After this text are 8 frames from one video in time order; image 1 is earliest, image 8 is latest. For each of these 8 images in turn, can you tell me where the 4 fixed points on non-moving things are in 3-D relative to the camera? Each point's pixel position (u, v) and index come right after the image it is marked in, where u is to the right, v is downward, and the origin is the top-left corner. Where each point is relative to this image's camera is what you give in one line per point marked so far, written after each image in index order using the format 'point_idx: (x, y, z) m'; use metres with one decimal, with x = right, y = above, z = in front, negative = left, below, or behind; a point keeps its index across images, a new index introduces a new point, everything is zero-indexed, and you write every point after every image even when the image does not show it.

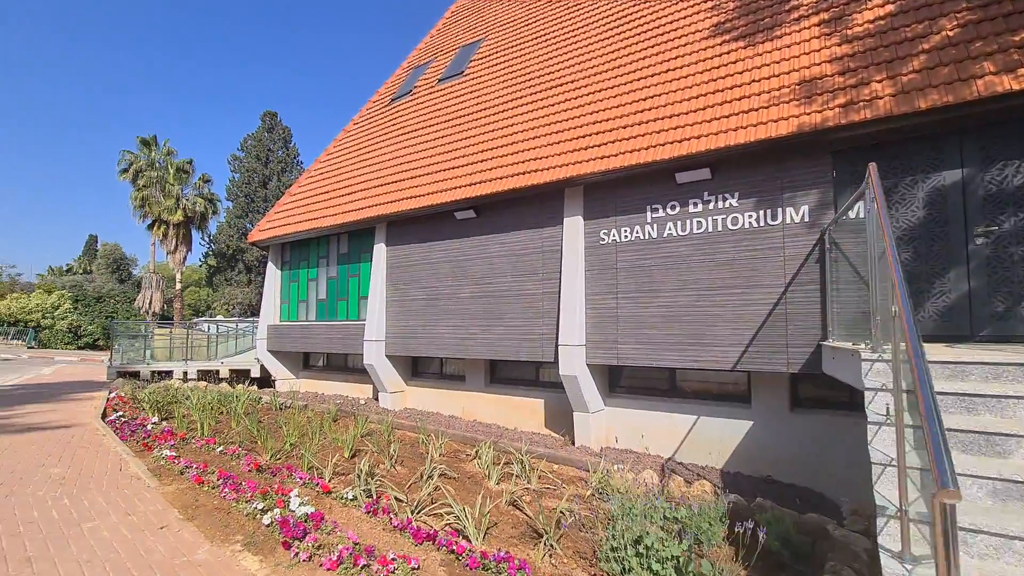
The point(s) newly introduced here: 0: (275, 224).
0: (-6.5, +1.8, +13.7) m
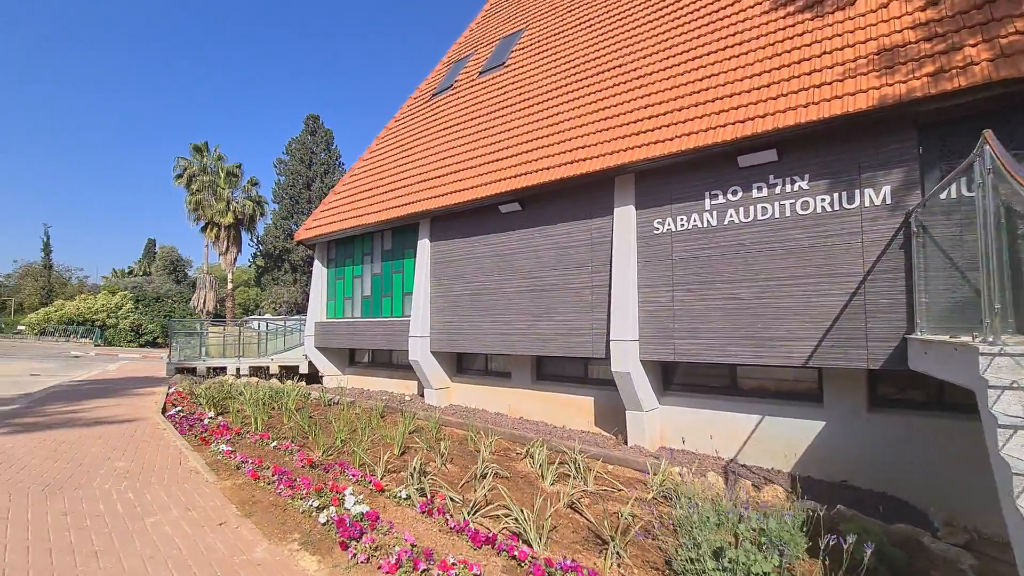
0: (-5.3, +1.9, +13.9) m
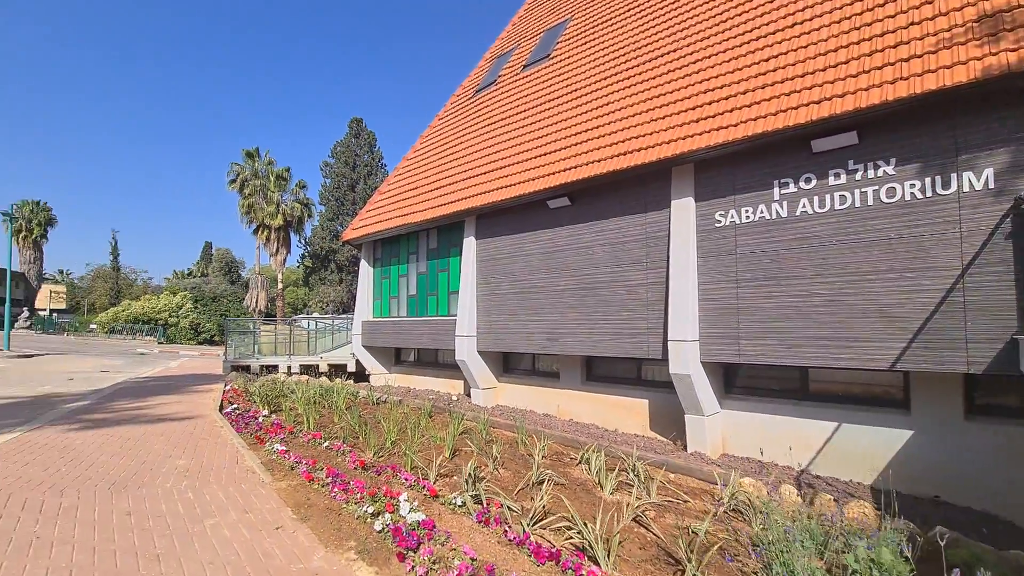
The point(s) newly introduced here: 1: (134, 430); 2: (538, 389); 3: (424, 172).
0: (-4.1, +1.9, +14.0) m
1: (-5.8, -2.2, +7.5) m
2: (+0.5, -2.1, +10.4) m
3: (-2.3, +3.1, +13.3) m
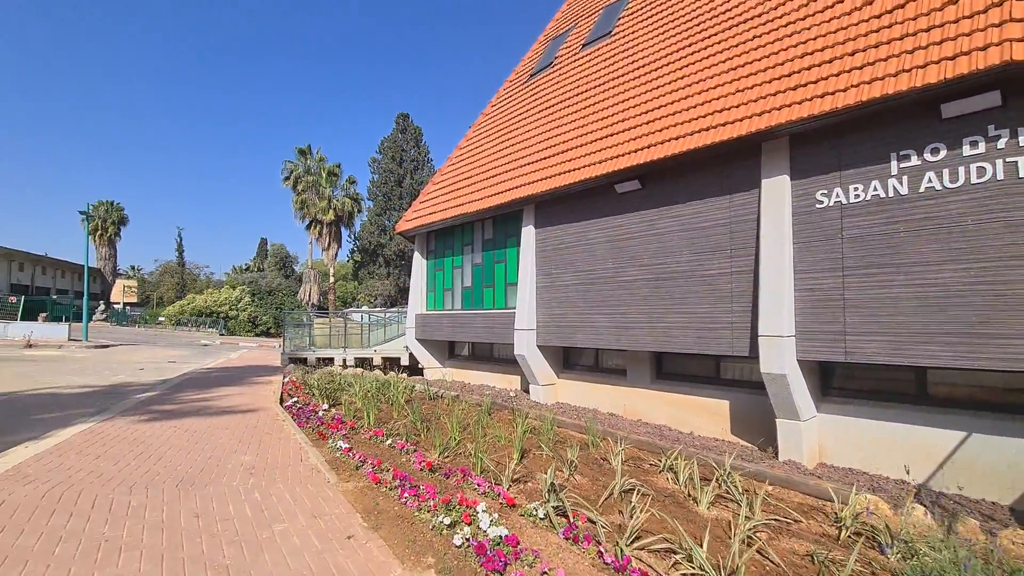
0: (-2.5, +2.1, +13.7) m
1: (-4.7, -2.0, +7.5) m
2: (+1.8, -2.0, +9.8) m
3: (-0.9, +3.3, +12.8) m
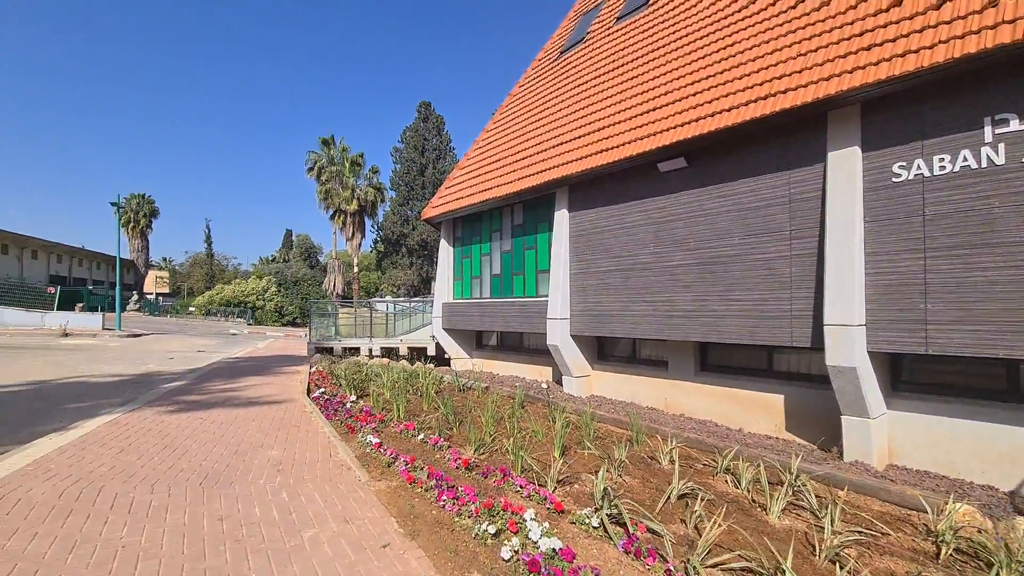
0: (-1.7, +2.4, +13.3) m
1: (-4.2, -1.8, +7.2) m
2: (+2.4, -1.7, +9.3) m
3: (-0.1, +3.7, +12.3) m
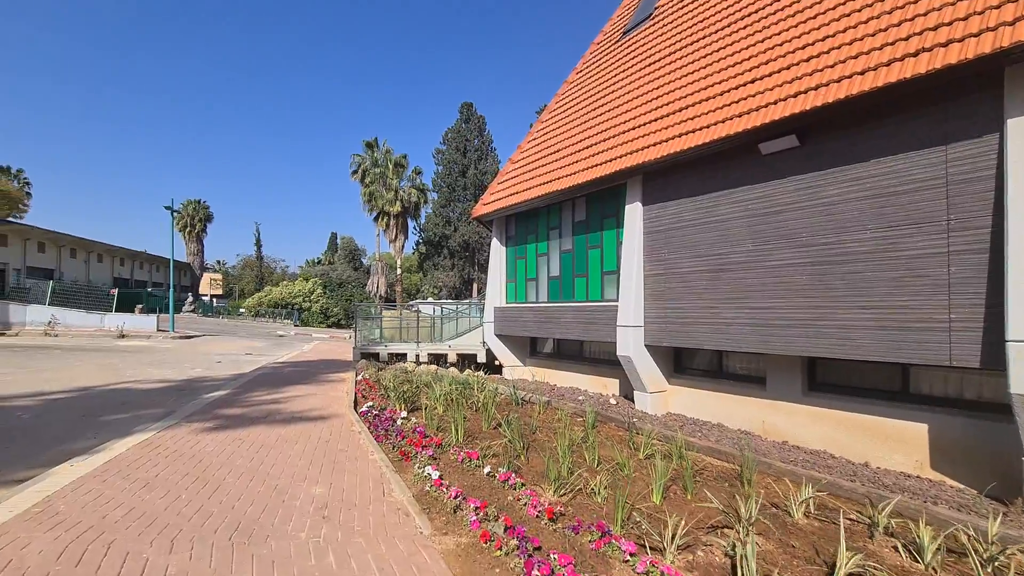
0: (-0.3, +2.3, +12.3) m
1: (-3.2, -1.9, +6.5) m
2: (+3.5, -1.8, +8.0) m
3: (+1.3, +3.6, +11.3) m
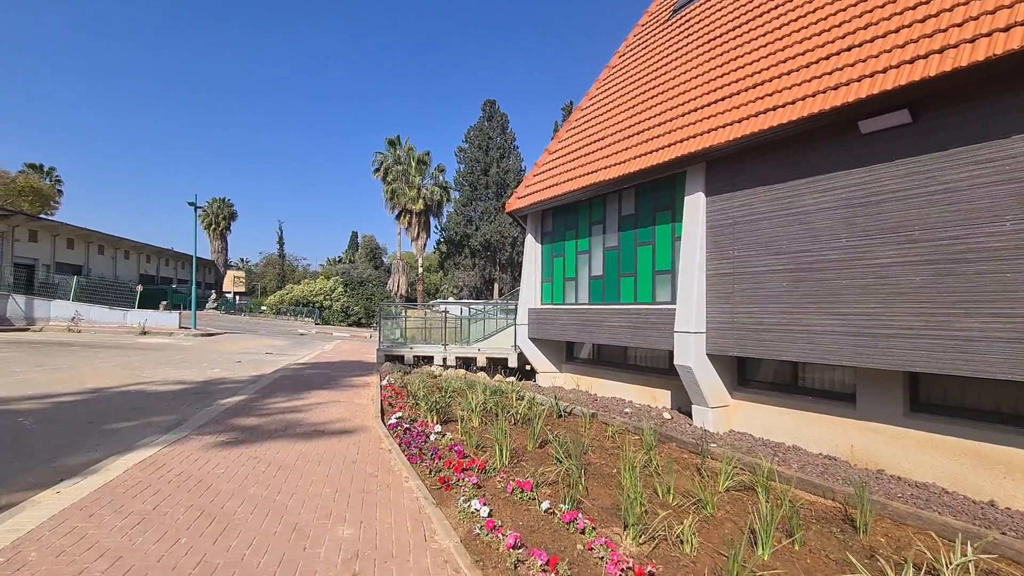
0: (+0.6, +2.3, +11.4) m
1: (-2.6, -1.9, +5.7) m
2: (+4.2, -1.8, +7.0) m
3: (+2.1, +3.6, +10.3) m
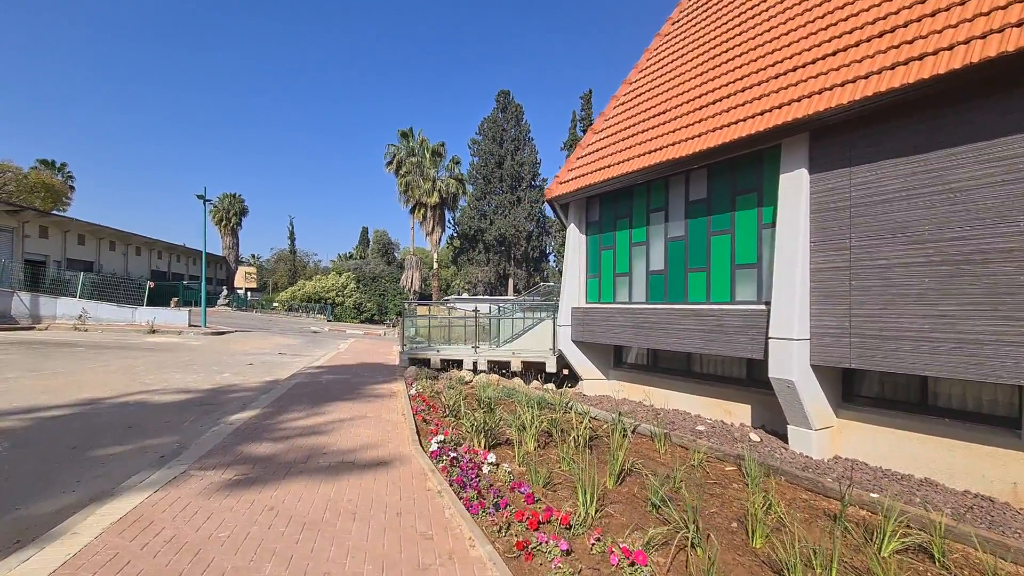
0: (+1.5, +2.4, +10.1) m
1: (-1.8, -1.9, +4.5) m
2: (+5.0, -1.8, +5.6) m
3: (+2.9, +3.6, +9.0) m
